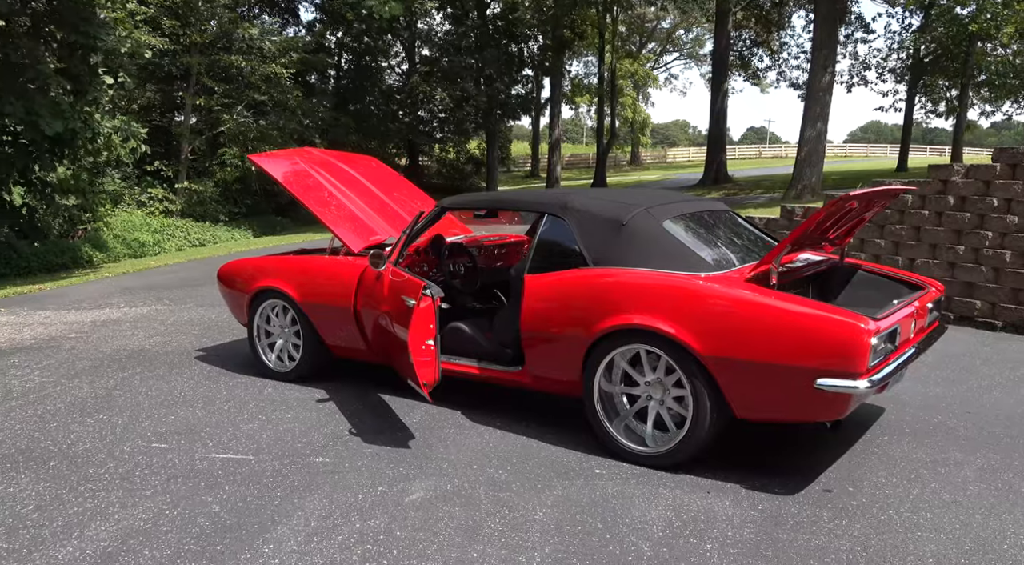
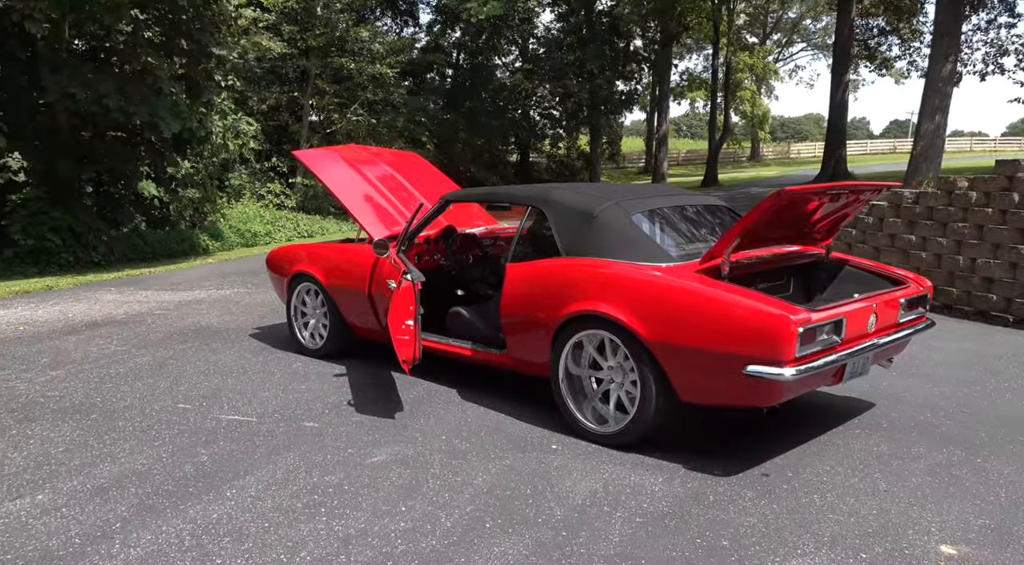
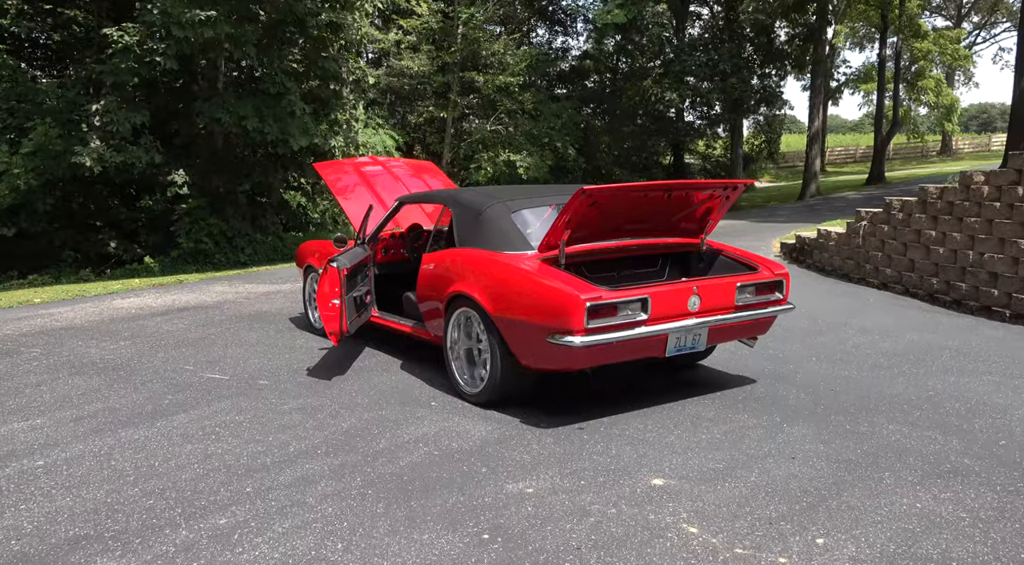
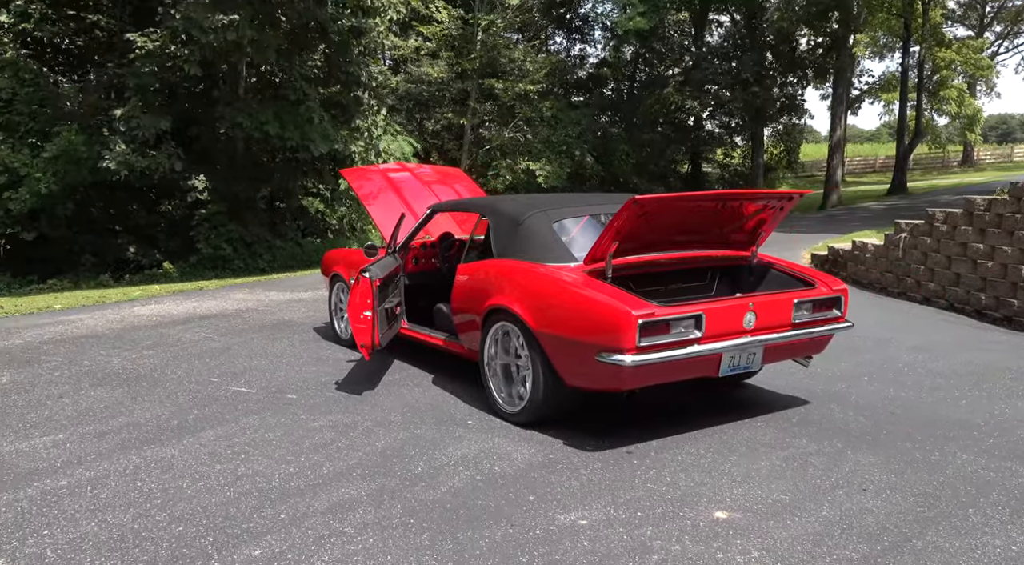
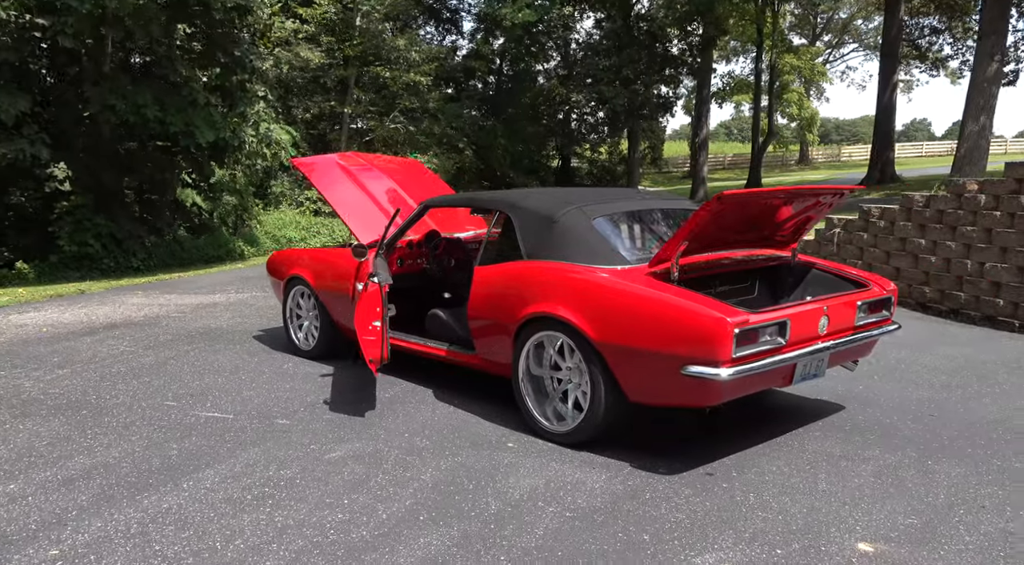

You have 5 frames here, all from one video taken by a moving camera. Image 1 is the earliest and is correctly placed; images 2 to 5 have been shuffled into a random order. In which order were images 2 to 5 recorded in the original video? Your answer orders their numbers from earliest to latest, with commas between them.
2, 5, 4, 3
